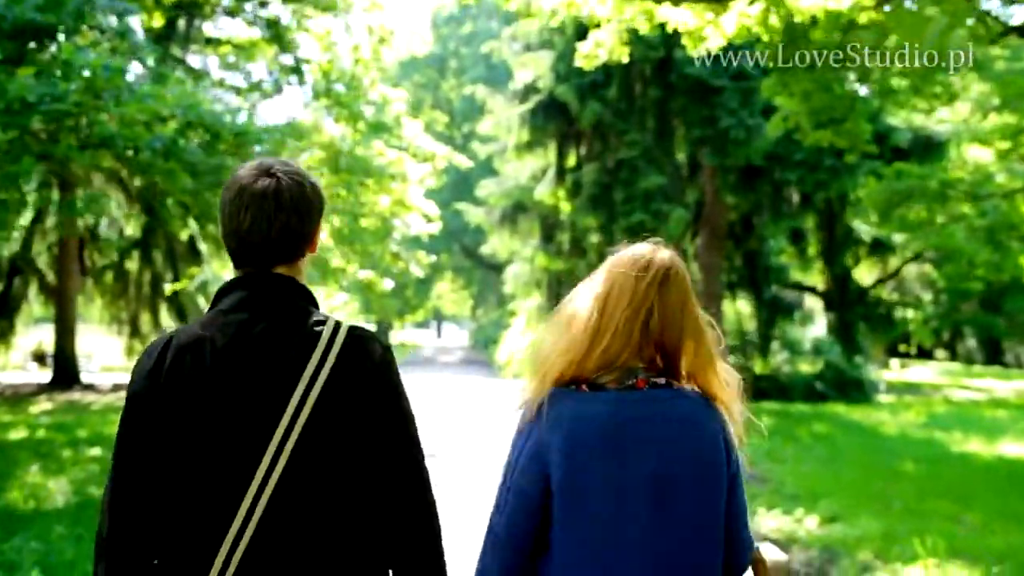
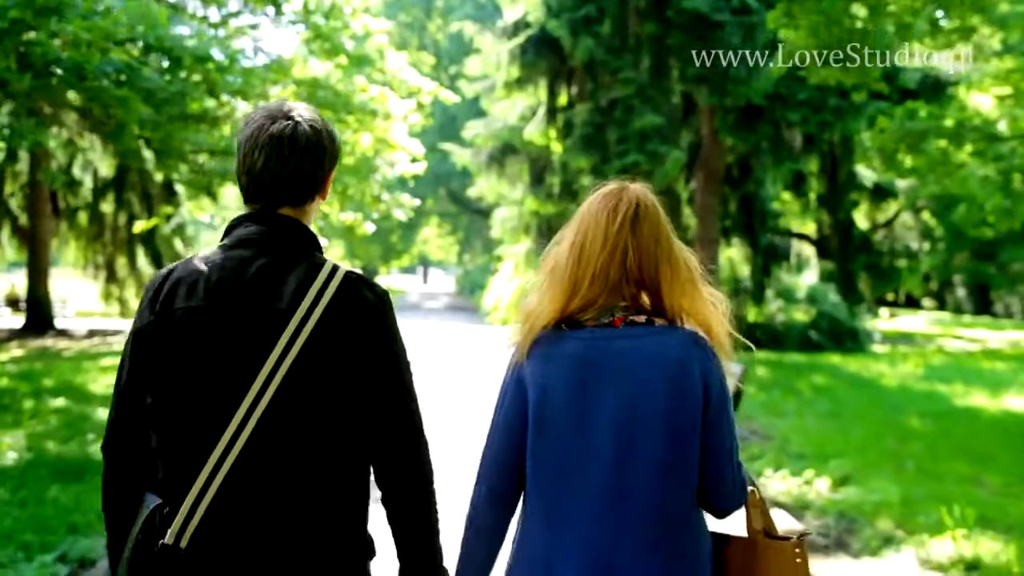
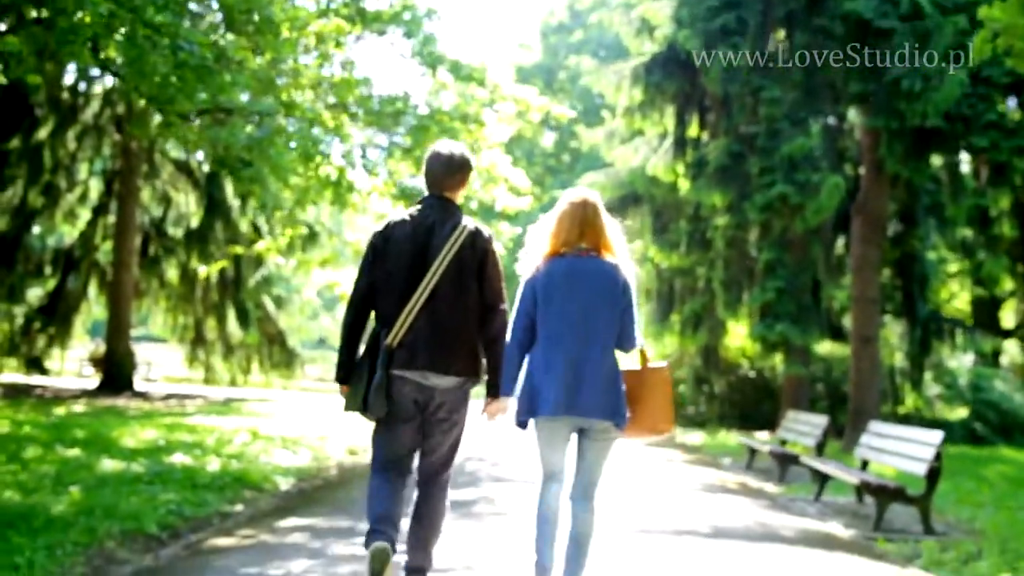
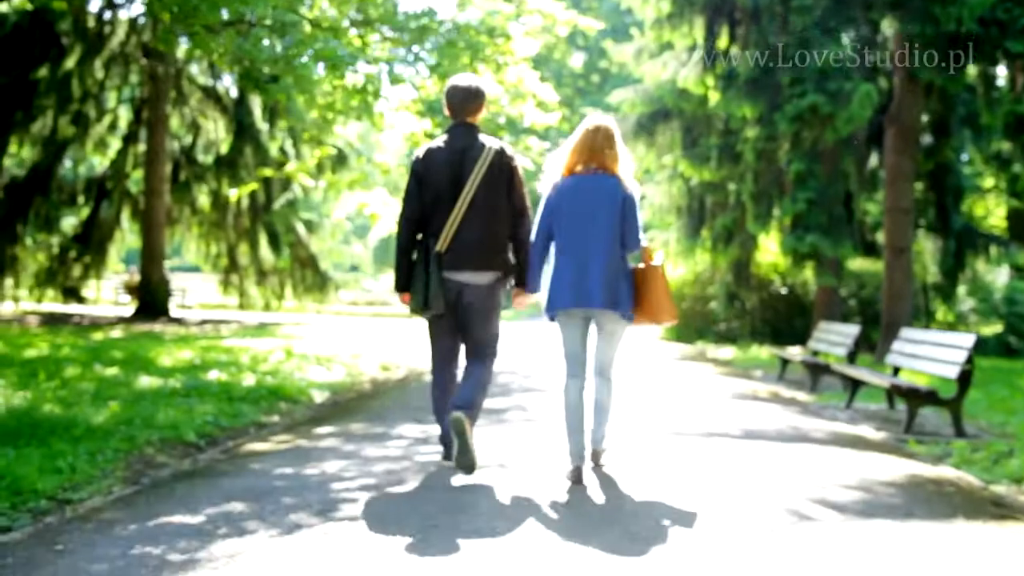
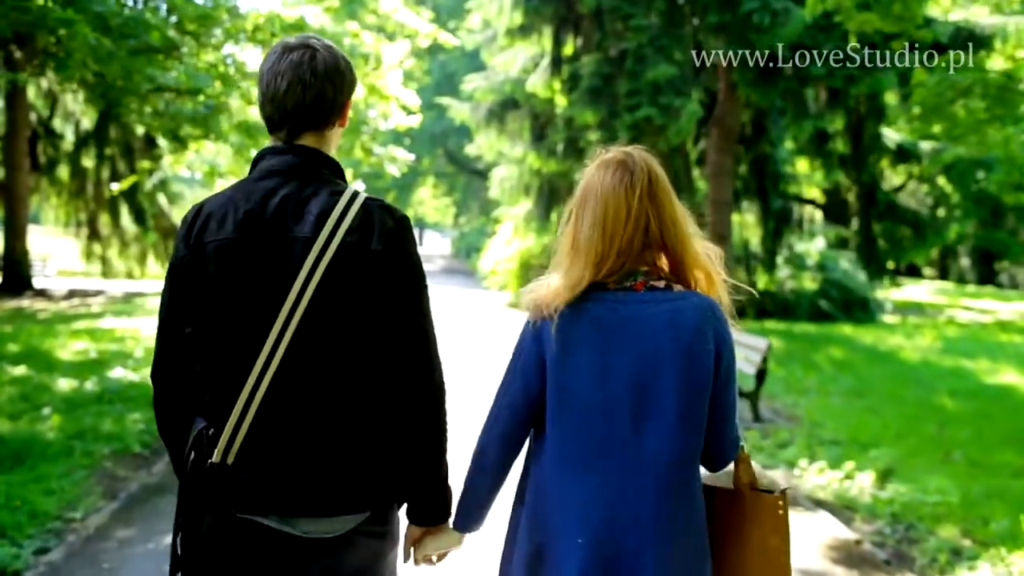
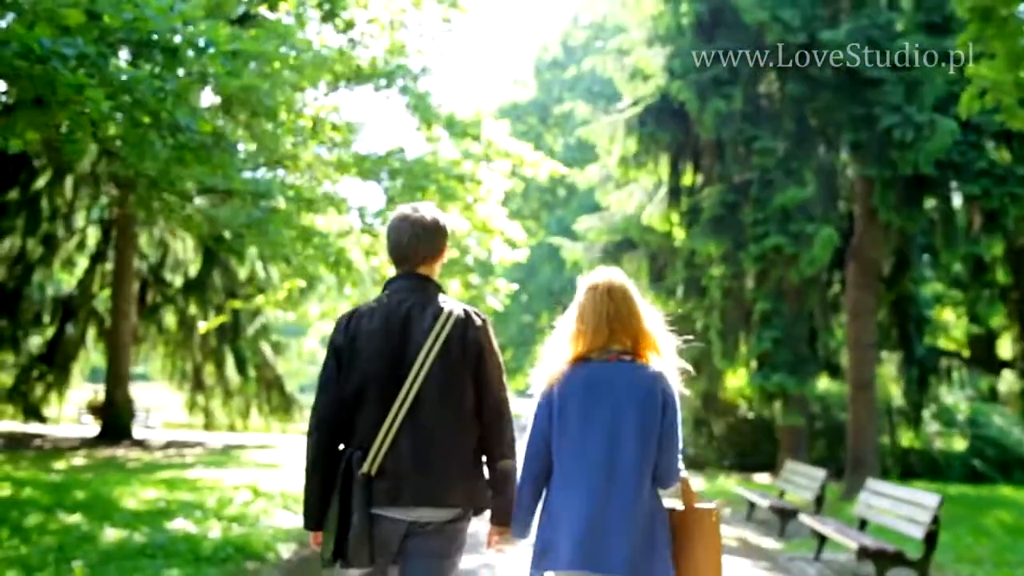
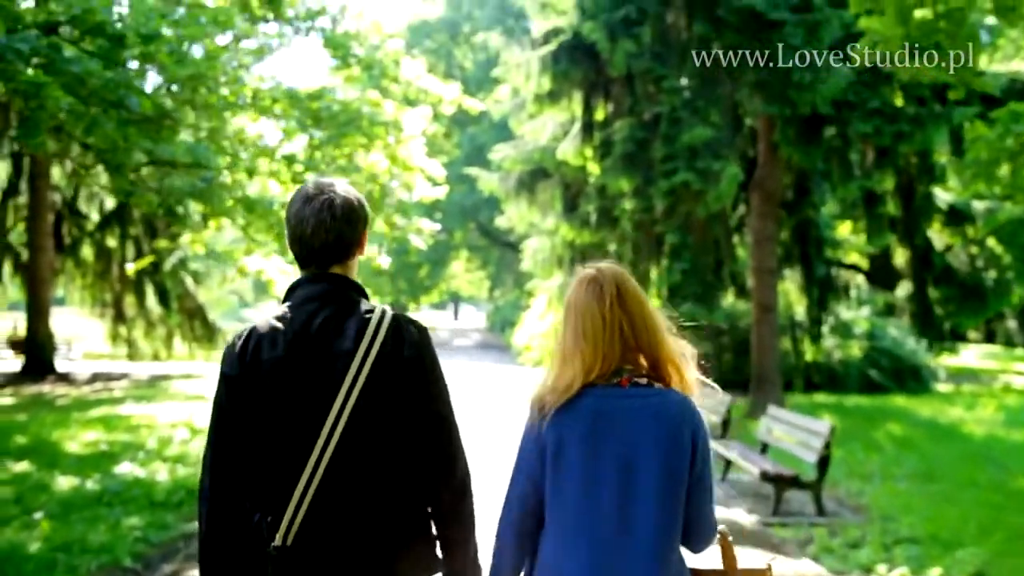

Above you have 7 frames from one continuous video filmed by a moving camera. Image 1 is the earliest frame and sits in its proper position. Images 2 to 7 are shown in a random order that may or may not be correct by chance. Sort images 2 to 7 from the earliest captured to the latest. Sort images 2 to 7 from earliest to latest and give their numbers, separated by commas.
2, 5, 7, 6, 3, 4
